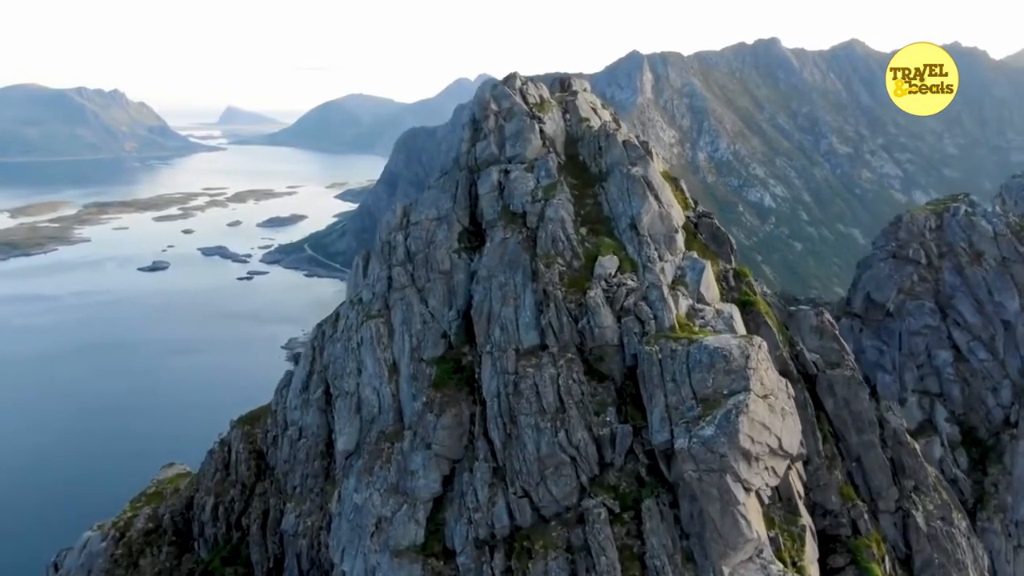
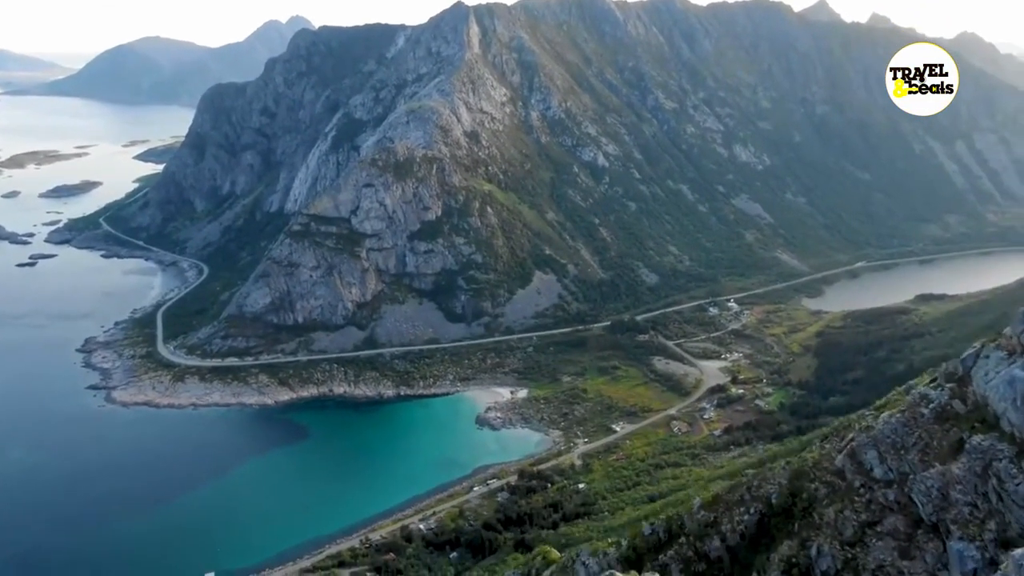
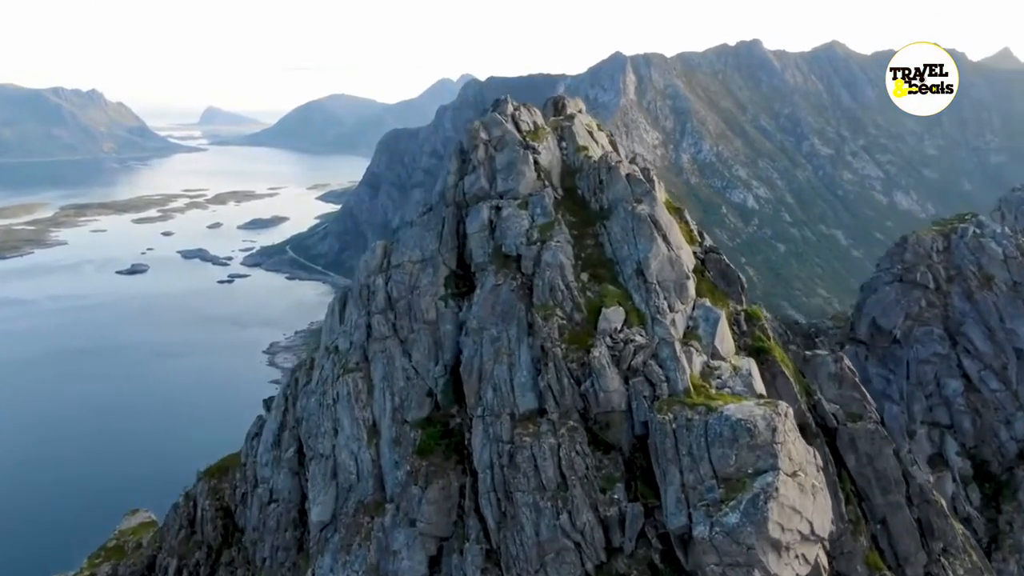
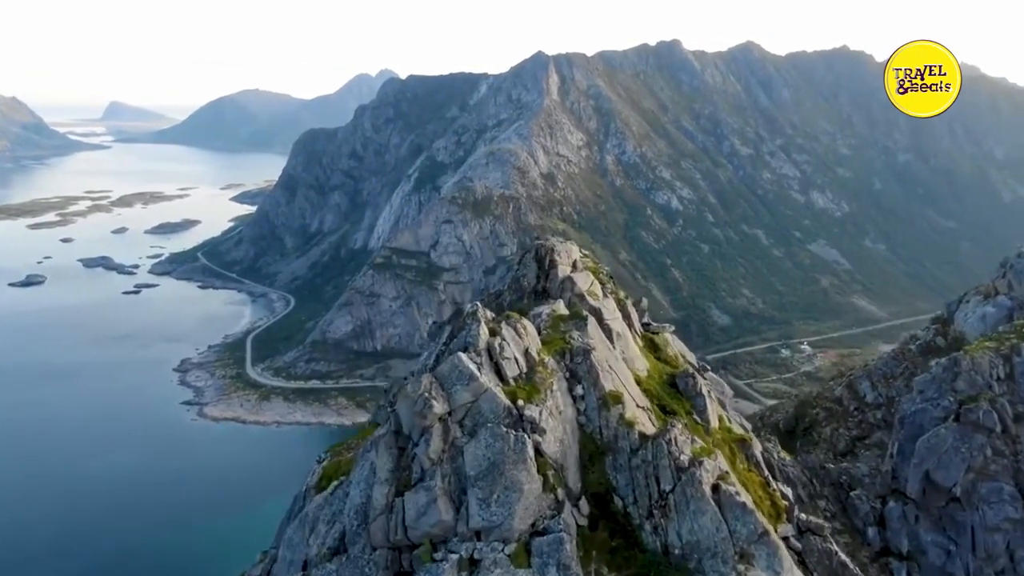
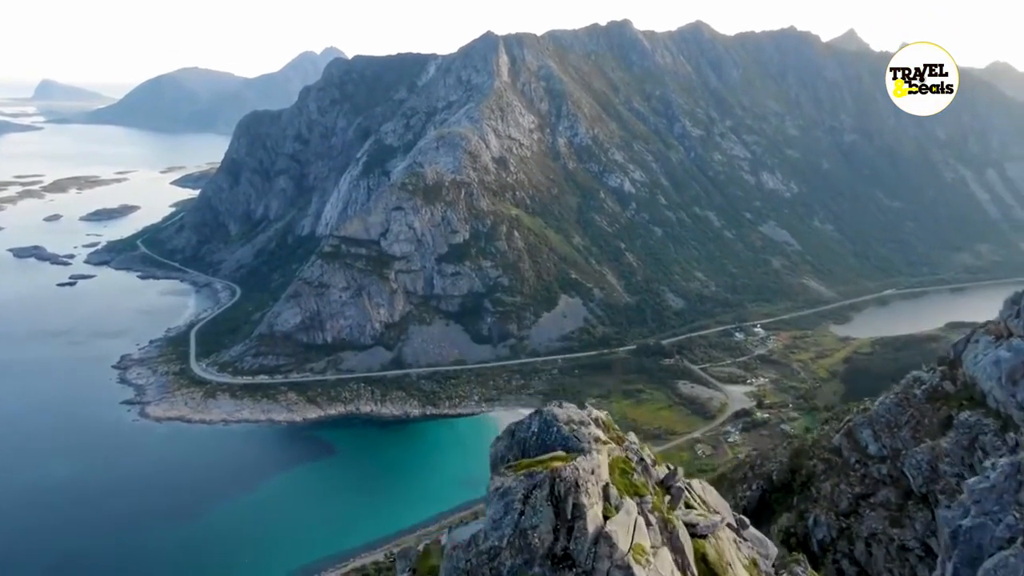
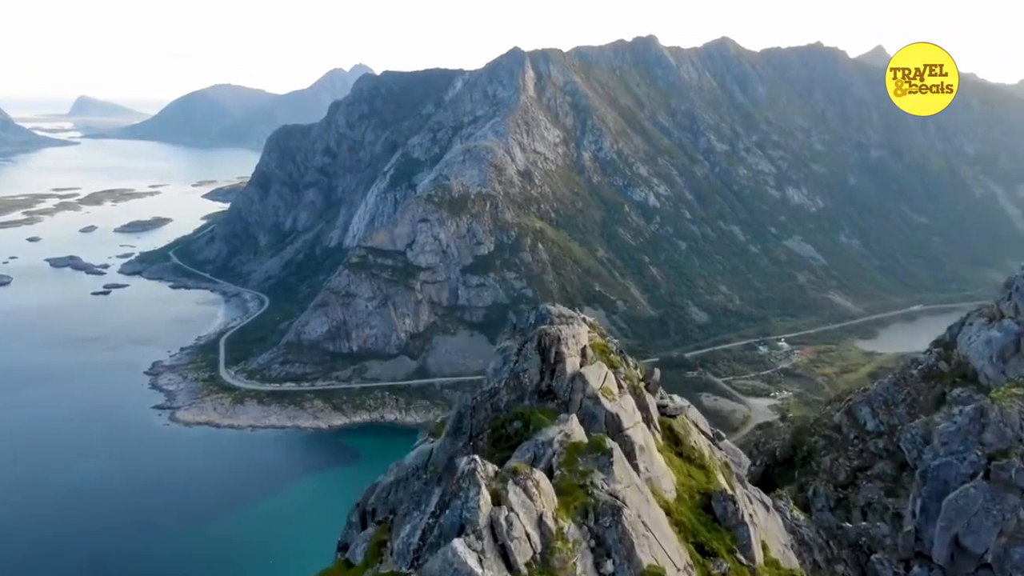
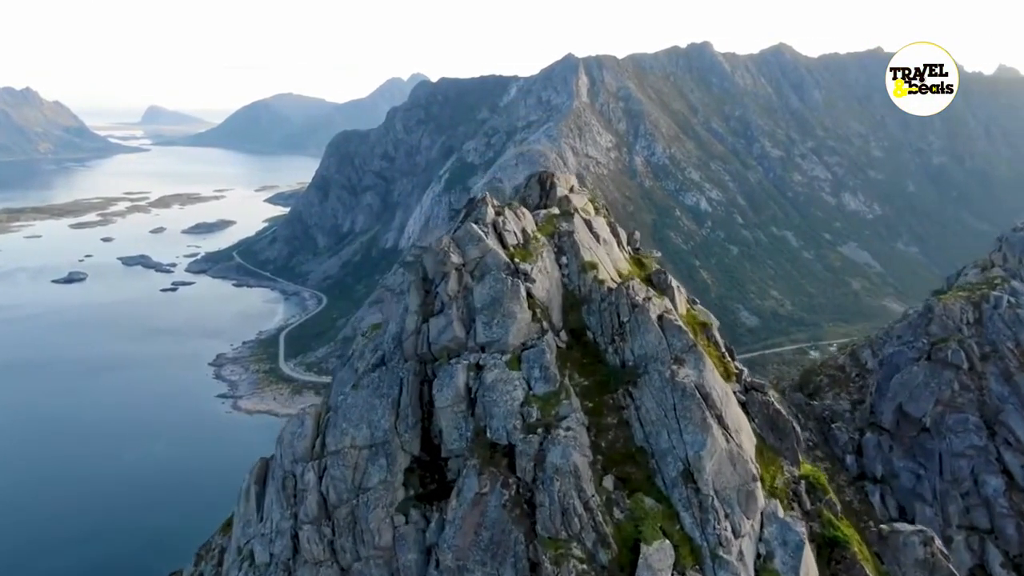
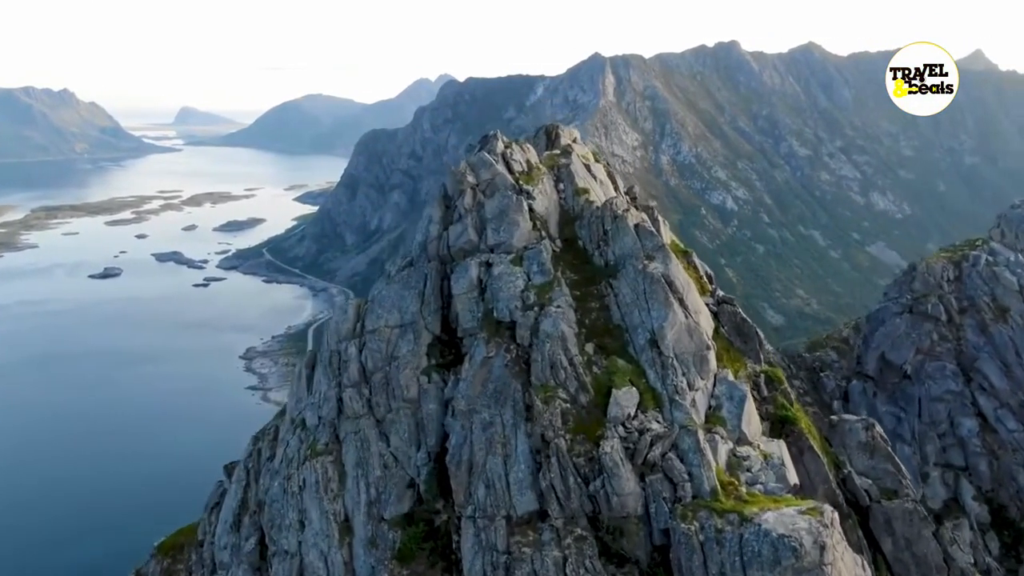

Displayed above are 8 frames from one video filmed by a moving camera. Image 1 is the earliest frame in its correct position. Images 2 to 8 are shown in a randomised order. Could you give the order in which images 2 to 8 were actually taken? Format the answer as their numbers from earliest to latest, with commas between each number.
3, 8, 7, 4, 6, 5, 2
